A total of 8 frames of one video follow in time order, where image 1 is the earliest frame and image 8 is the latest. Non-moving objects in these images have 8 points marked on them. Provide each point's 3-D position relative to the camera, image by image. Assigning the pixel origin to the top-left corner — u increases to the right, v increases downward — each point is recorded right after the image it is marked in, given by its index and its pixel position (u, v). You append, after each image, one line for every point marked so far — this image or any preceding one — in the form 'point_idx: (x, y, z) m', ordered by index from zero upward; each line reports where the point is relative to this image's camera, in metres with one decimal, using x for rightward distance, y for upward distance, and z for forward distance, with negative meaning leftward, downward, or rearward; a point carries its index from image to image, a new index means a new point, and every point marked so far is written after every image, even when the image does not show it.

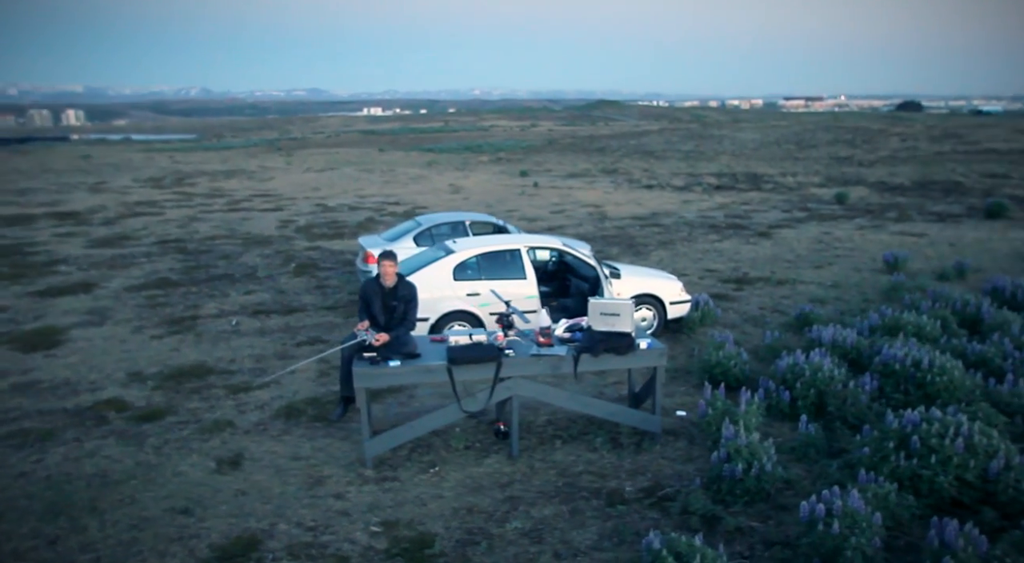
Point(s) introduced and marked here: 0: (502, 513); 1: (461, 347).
0: (0.0, -1.9, +5.1) m
1: (-0.4, -0.6, +5.8) m
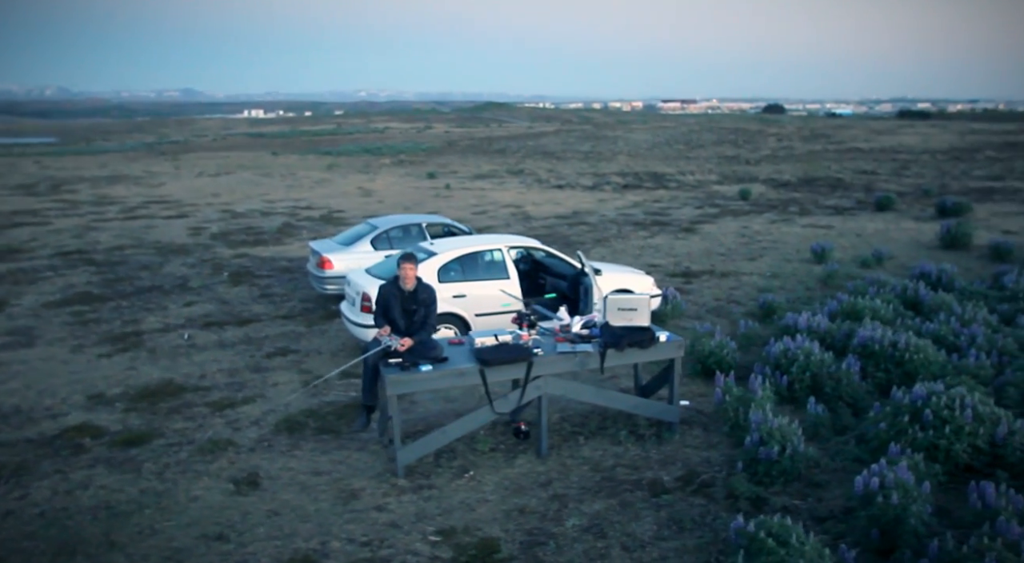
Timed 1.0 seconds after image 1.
0: (+0.4, -1.8, +5.1) m
1: (-0.1, -0.6, +5.7) m
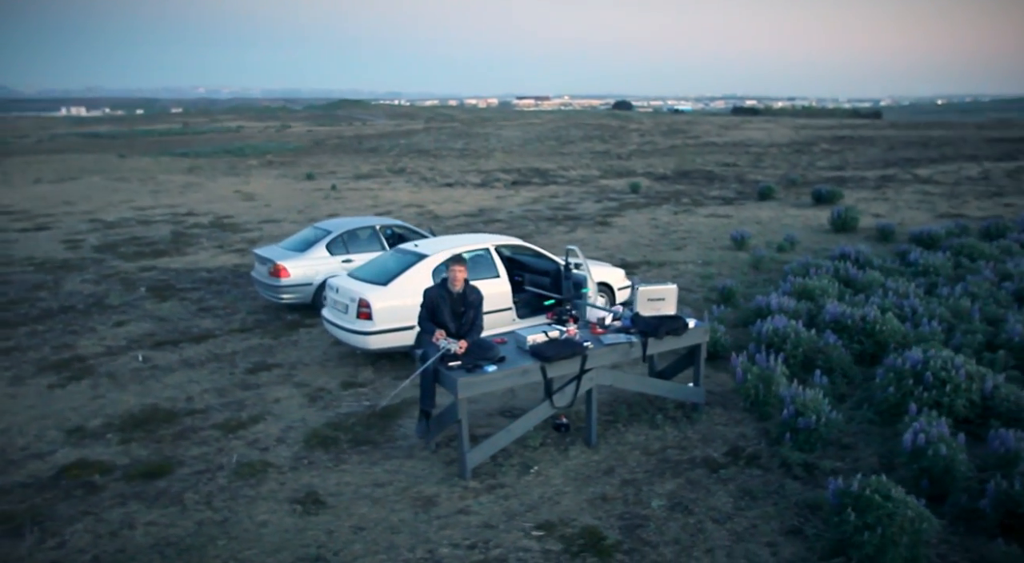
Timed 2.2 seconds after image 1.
0: (+1.0, -1.8, +5.3) m
1: (+0.4, -0.6, +5.9) m
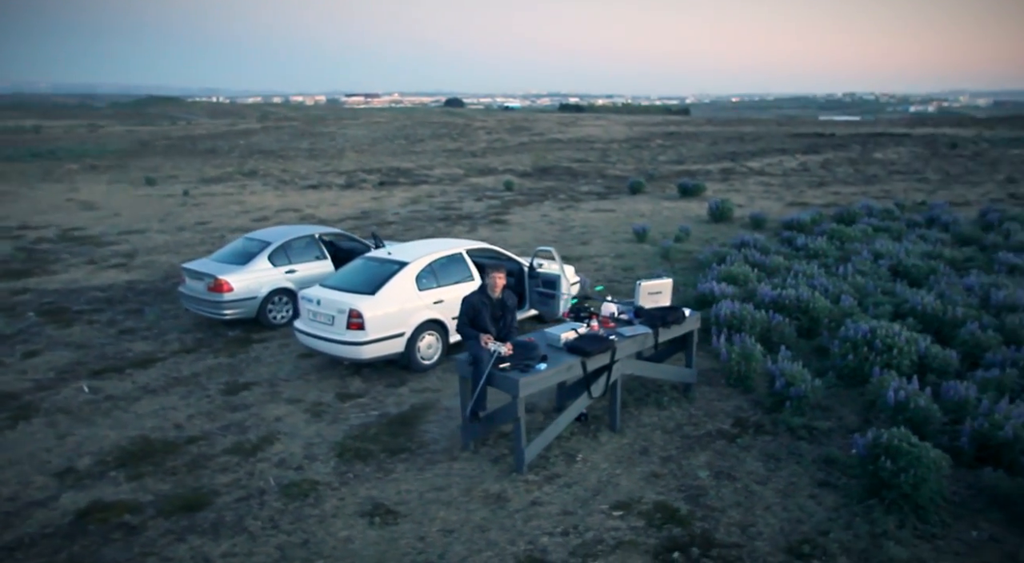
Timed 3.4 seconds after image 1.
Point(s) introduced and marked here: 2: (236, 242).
0: (+1.5, -1.7, +5.9) m
1: (+0.7, -0.6, +6.3) m
2: (-5.1, +0.7, +11.9) m
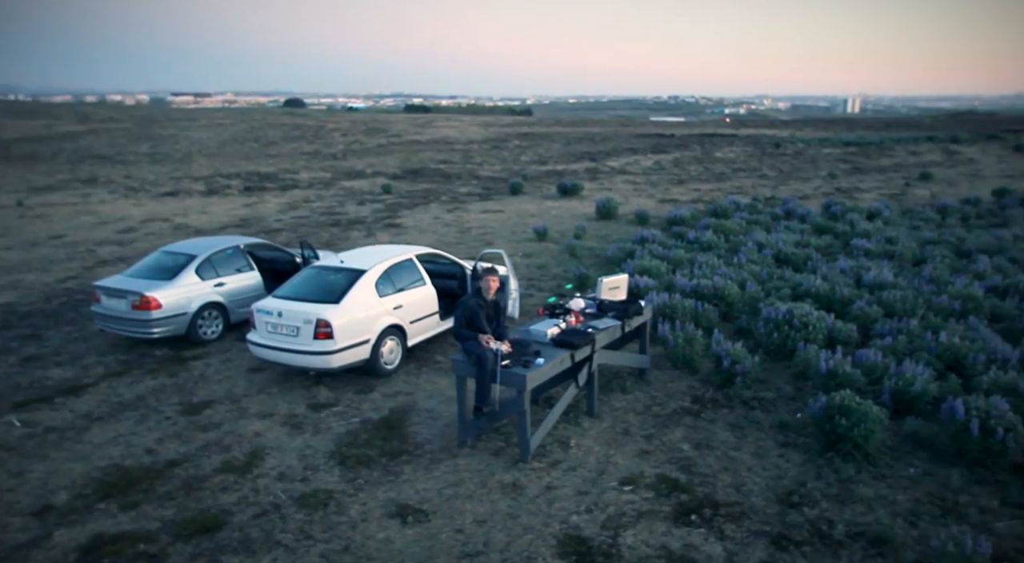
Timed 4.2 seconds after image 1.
0: (+1.6, -1.7, +6.6) m
1: (+0.6, -0.6, +6.8) m
2: (-6.3, +0.5, +11.2) m
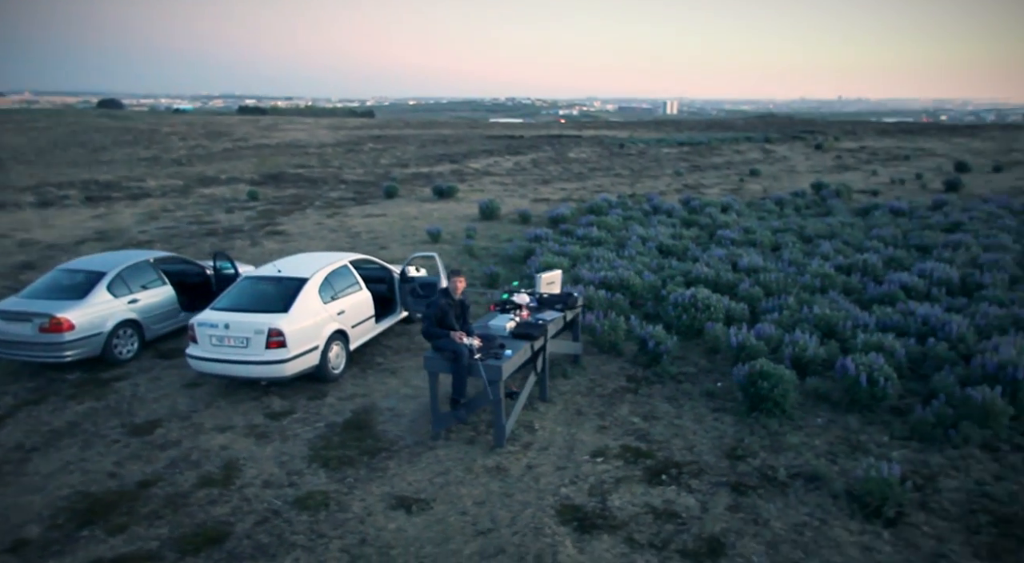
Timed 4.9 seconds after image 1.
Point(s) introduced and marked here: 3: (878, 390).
0: (+1.2, -1.6, +7.5) m
1: (+0.1, -0.5, +7.5) m
2: (-7.5, +0.1, +10.4) m
3: (+4.6, -1.4, +8.1) m
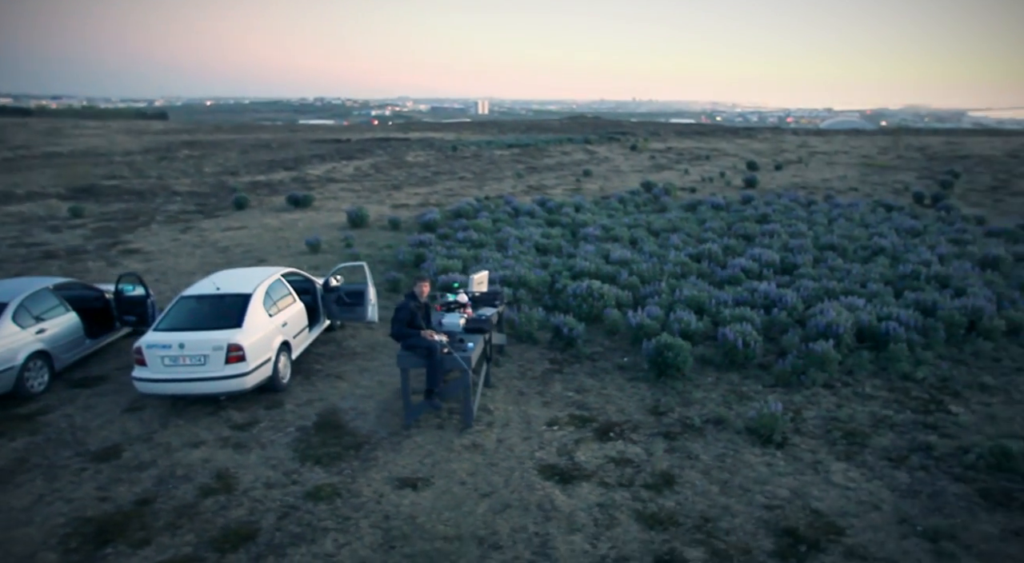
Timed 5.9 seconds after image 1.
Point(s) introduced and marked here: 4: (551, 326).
0: (+0.6, -1.6, +8.8) m
1: (-0.5, -0.5, +8.5) m
2: (-8.6, -0.4, +9.5) m
3: (+3.8, -1.1, +10.2) m
4: (+0.7, -0.8, +11.8) m
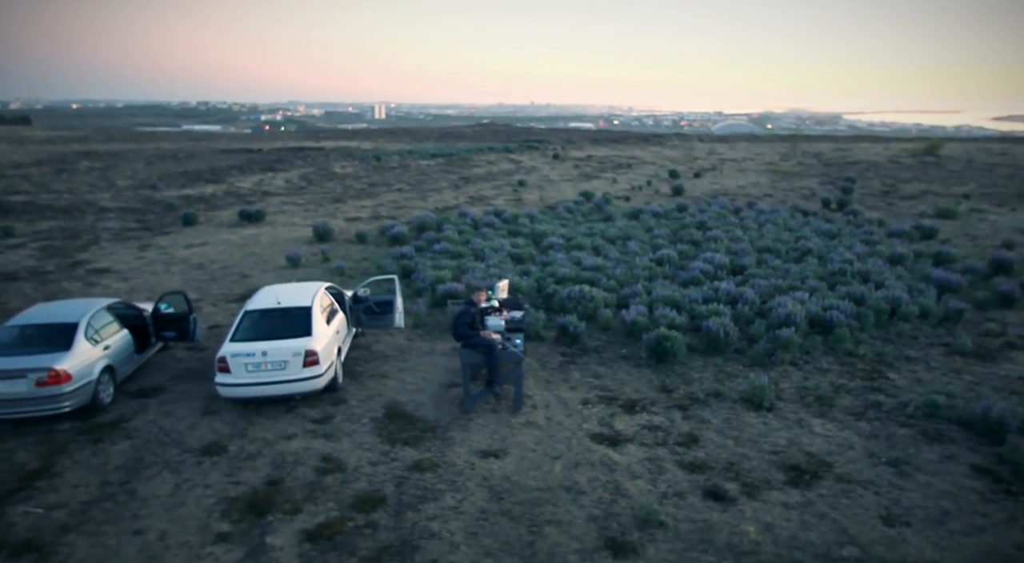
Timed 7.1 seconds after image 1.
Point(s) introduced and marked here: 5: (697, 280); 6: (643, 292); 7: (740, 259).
0: (+1.2, -1.6, +10.5) m
1: (+0.1, -0.6, +10.1) m
2: (-8.1, -0.8, +10.2) m
3: (+4.1, -1.1, +12.2) m
4: (+0.9, -0.9, +13.5) m
5: (+5.1, +0.1, +17.5) m
6: (+3.3, -0.3, +15.7) m
7: (+7.1, +0.7, +19.8) m
